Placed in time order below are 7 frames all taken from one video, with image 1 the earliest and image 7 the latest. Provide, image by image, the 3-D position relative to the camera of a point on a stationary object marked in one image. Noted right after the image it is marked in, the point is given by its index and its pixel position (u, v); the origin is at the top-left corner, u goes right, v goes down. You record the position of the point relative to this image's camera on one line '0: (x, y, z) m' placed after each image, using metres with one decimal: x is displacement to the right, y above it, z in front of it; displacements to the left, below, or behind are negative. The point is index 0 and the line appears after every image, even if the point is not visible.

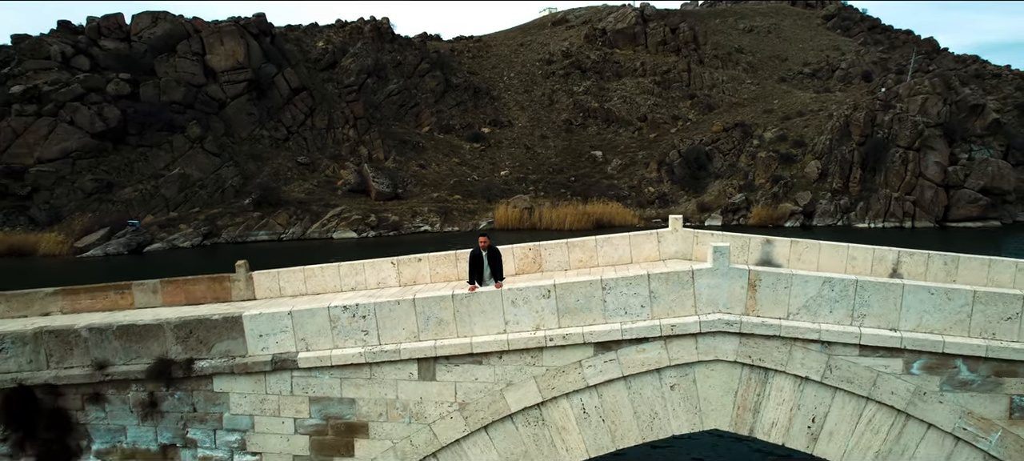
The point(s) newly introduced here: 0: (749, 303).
0: (+2.3, -0.7, +6.4) m
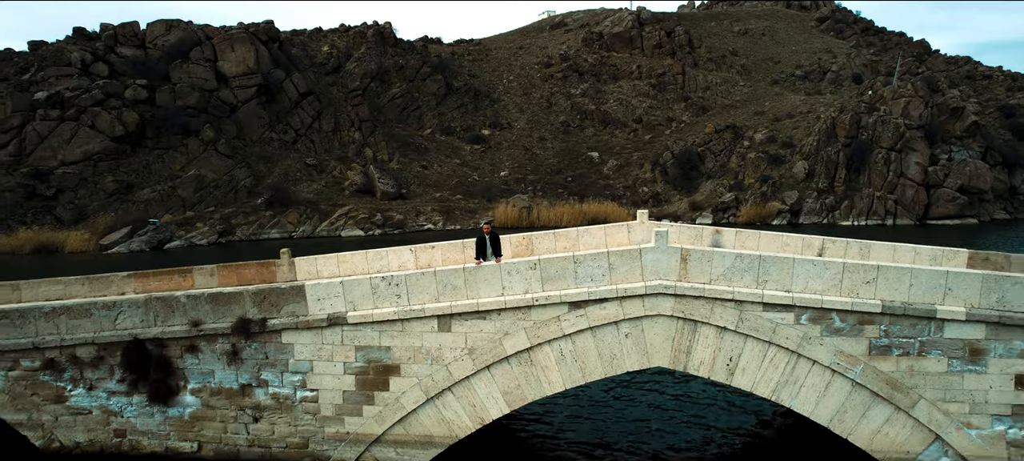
0: (+2.3, -0.6, +8.8) m
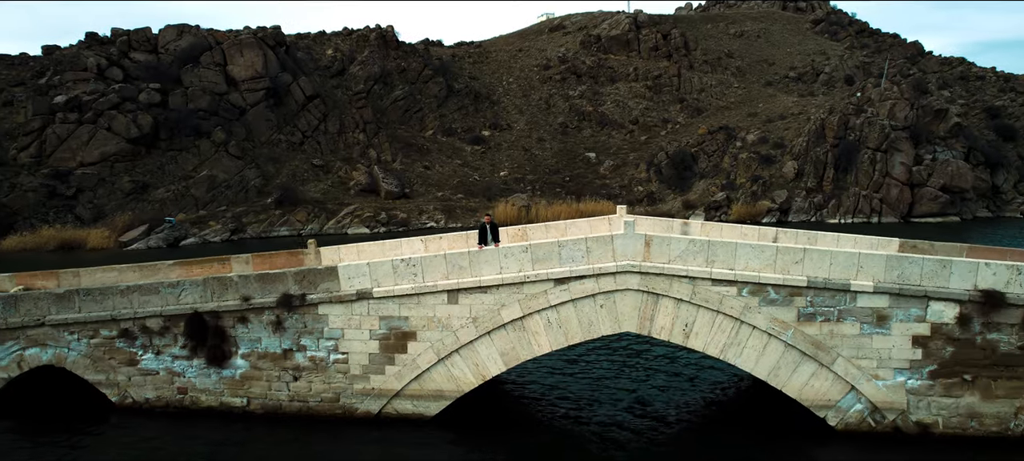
0: (+2.2, -0.4, +10.8) m
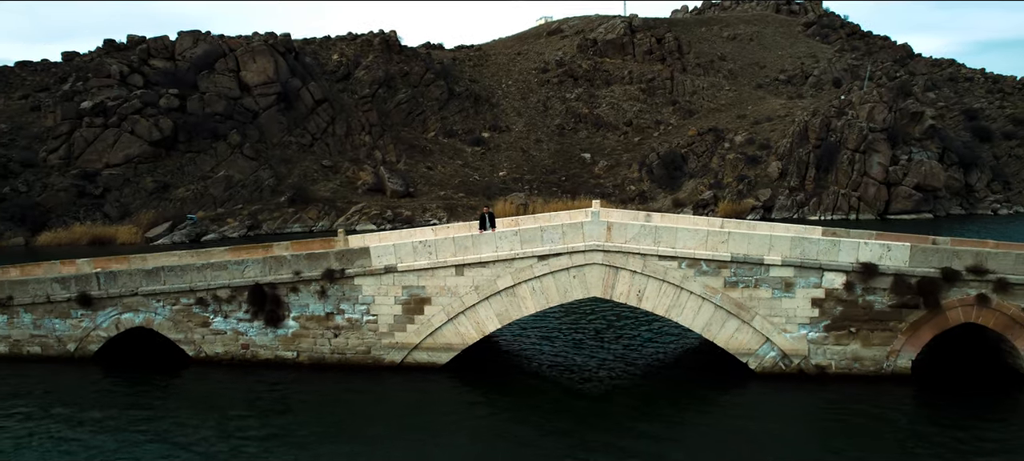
0: (+2.1, -0.1, +14.1) m
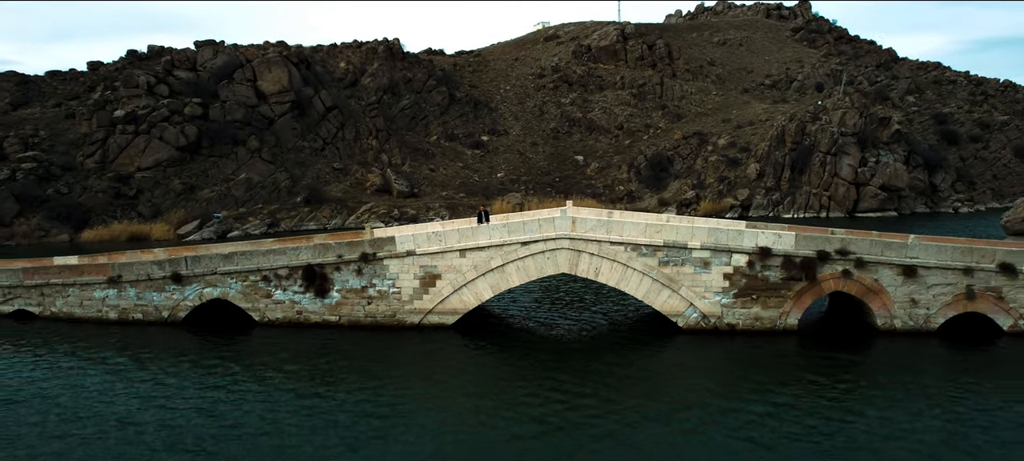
0: (+1.8, +0.1, +19.0) m
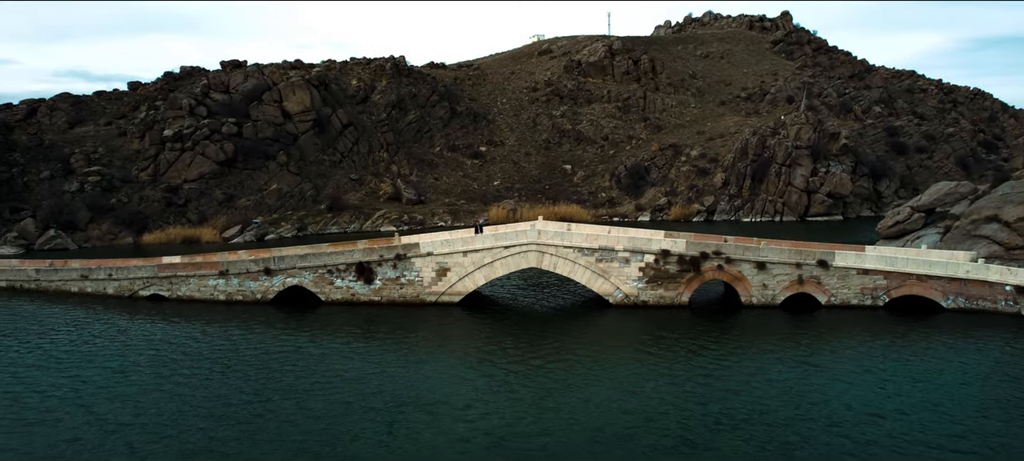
0: (+1.2, -0.3, +28.2) m
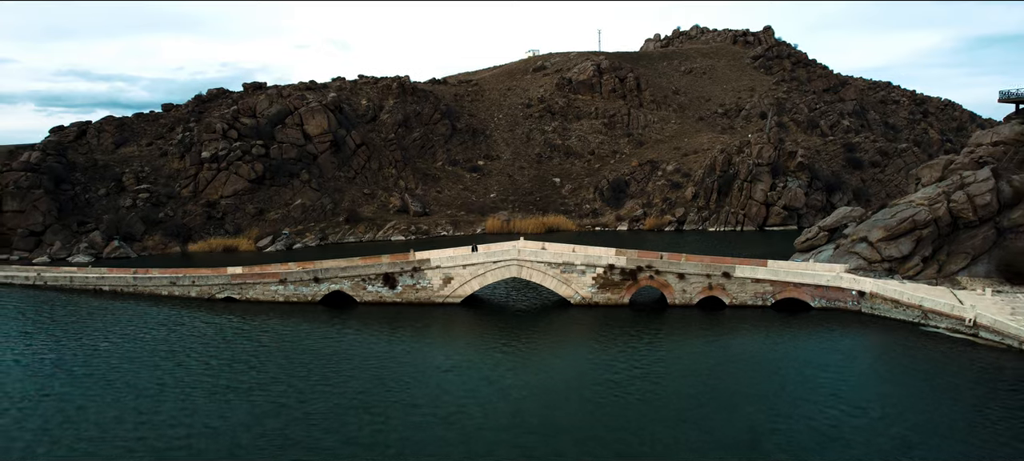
0: (+0.4, -1.4, +38.1) m
